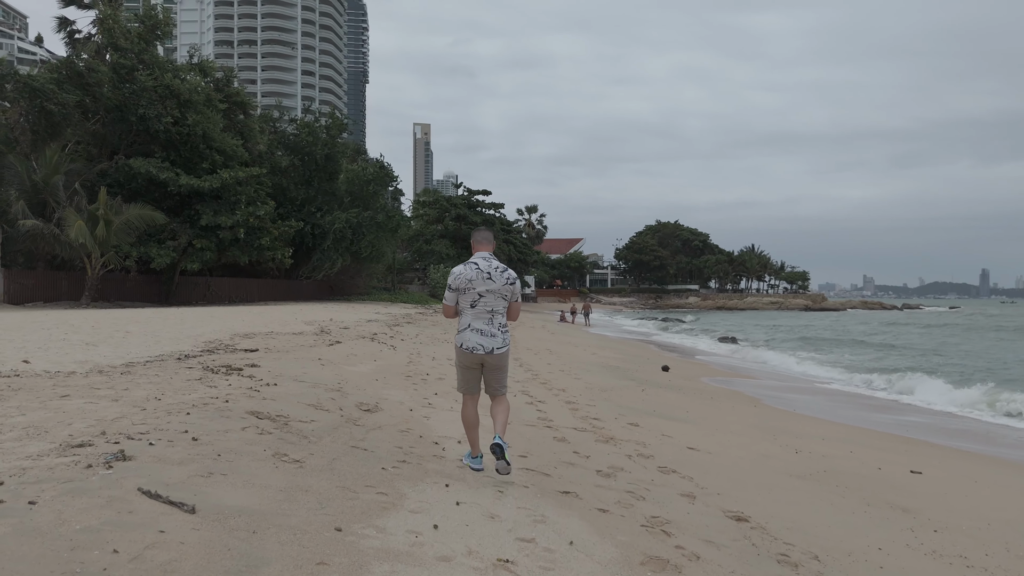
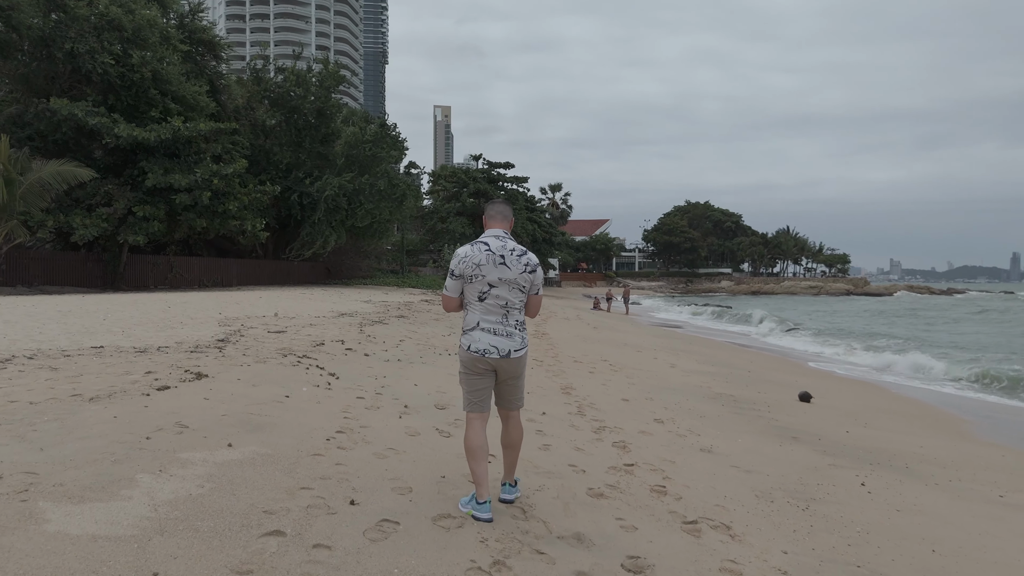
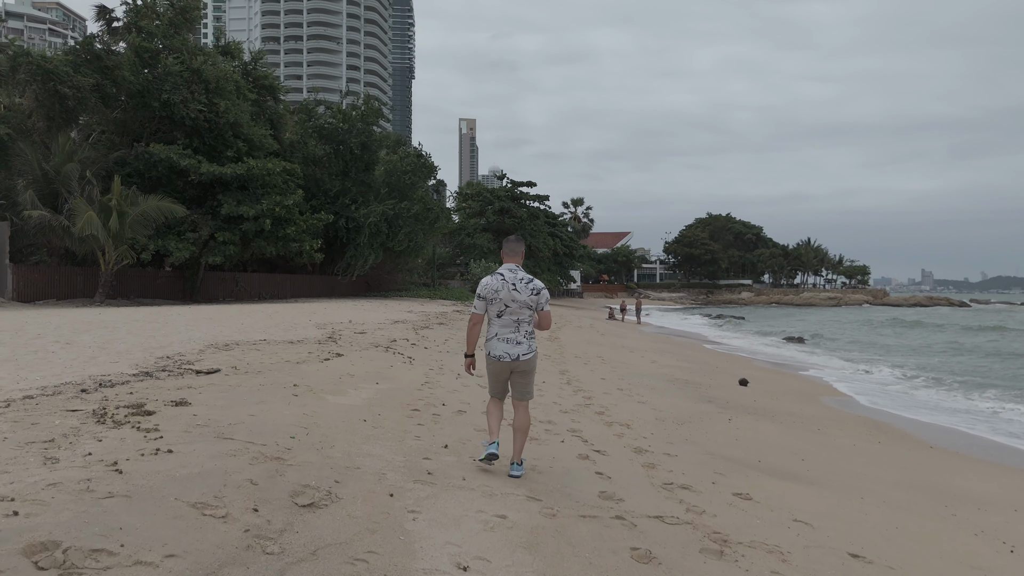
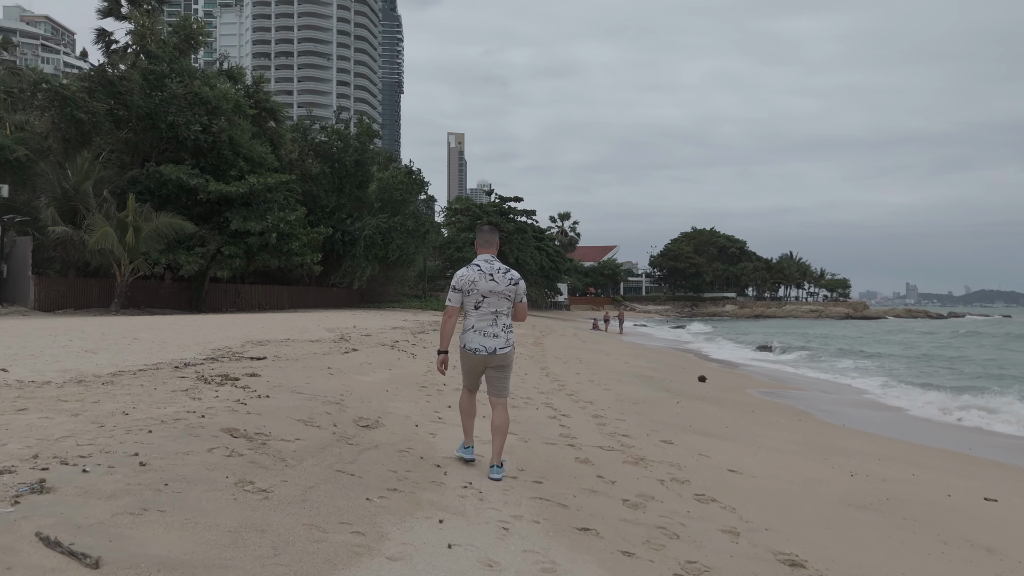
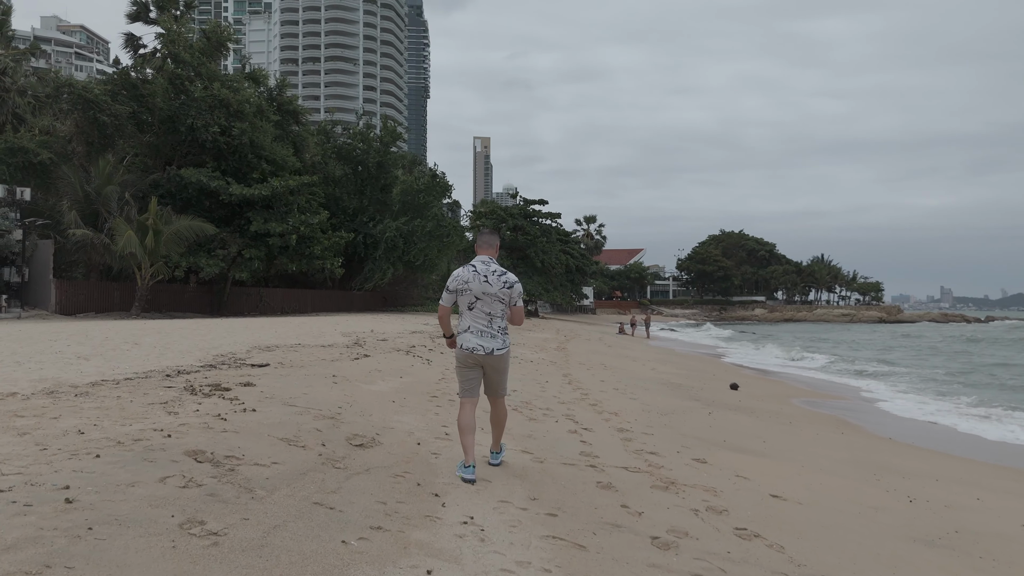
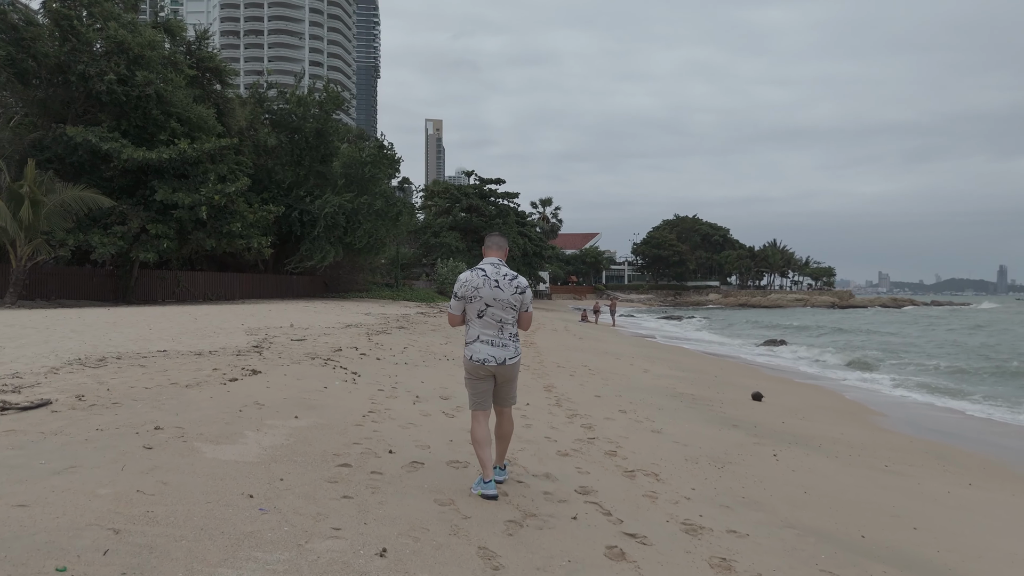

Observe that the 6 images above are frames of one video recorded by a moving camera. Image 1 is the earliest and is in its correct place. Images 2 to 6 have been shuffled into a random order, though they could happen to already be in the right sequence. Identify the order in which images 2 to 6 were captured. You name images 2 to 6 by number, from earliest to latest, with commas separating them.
4, 5, 3, 6, 2
